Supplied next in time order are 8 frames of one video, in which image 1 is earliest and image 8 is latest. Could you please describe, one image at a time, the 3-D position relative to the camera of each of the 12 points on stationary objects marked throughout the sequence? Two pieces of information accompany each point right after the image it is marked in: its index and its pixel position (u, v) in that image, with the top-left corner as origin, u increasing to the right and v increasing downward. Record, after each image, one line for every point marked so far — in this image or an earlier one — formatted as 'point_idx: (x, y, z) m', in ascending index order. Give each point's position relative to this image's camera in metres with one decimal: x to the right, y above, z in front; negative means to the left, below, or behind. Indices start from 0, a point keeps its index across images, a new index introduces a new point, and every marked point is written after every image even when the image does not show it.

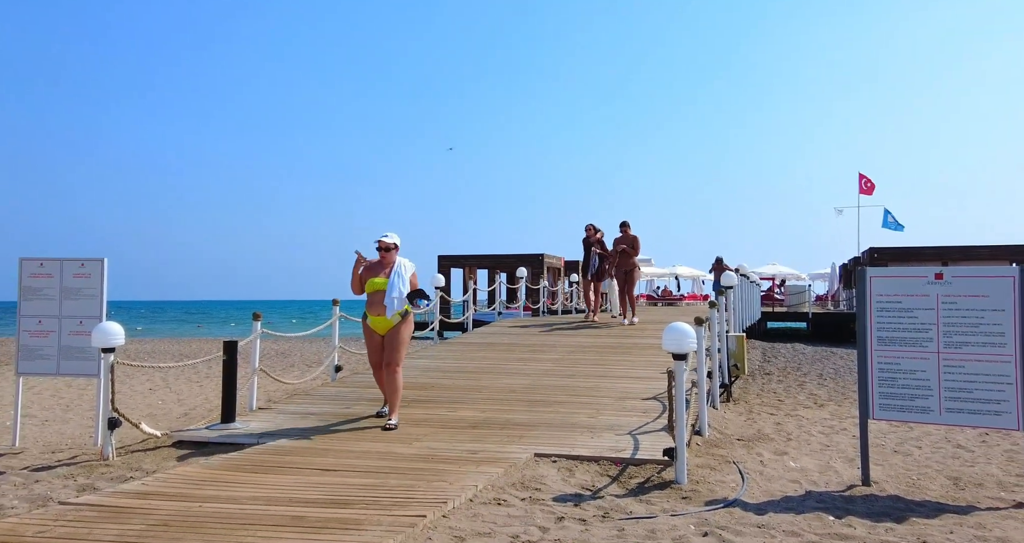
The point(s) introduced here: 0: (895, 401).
0: (+2.7, -0.9, +4.7) m
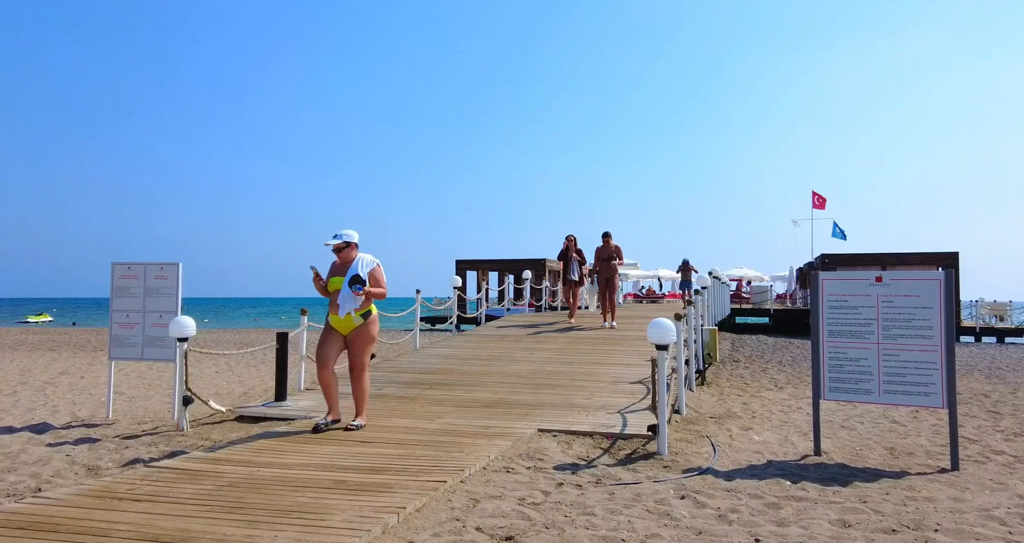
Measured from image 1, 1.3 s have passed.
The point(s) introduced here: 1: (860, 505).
0: (+2.8, -0.9, +5.5) m
1: (+2.6, -1.7, +4.9) m
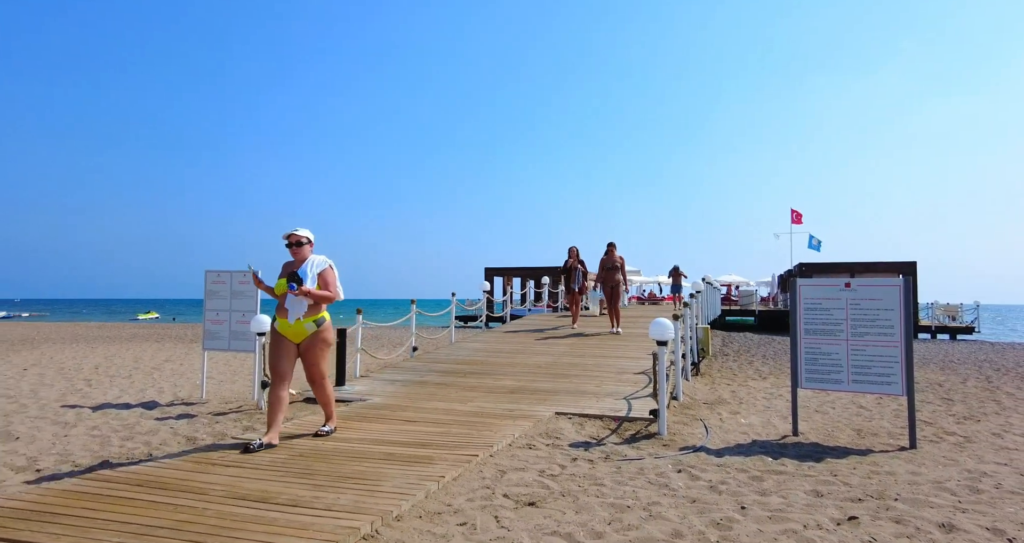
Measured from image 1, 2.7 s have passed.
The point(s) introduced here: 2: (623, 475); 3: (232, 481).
0: (+2.9, -1.0, +6.4) m
1: (+2.8, -1.8, +5.7) m
2: (+1.0, -1.7, +5.5) m
3: (-2.0, -1.5, +4.8) m
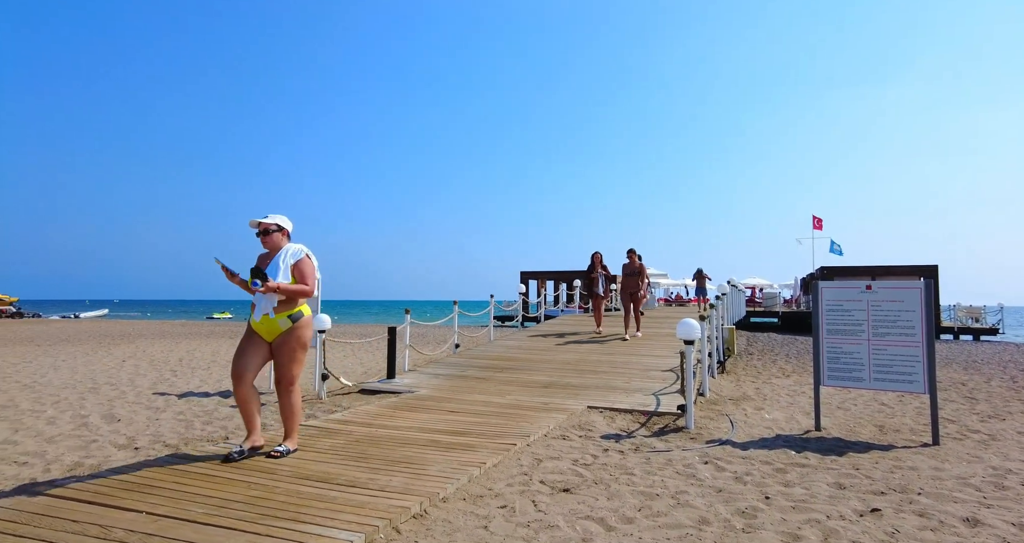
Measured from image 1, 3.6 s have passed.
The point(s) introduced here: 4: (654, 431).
0: (+3.3, -1.0, +6.6) m
1: (+3.1, -1.8, +6.0) m
2: (+1.3, -1.7, +5.9) m
3: (-1.7, -1.6, +5.4) m
4: (+1.4, -1.6, +6.5) m
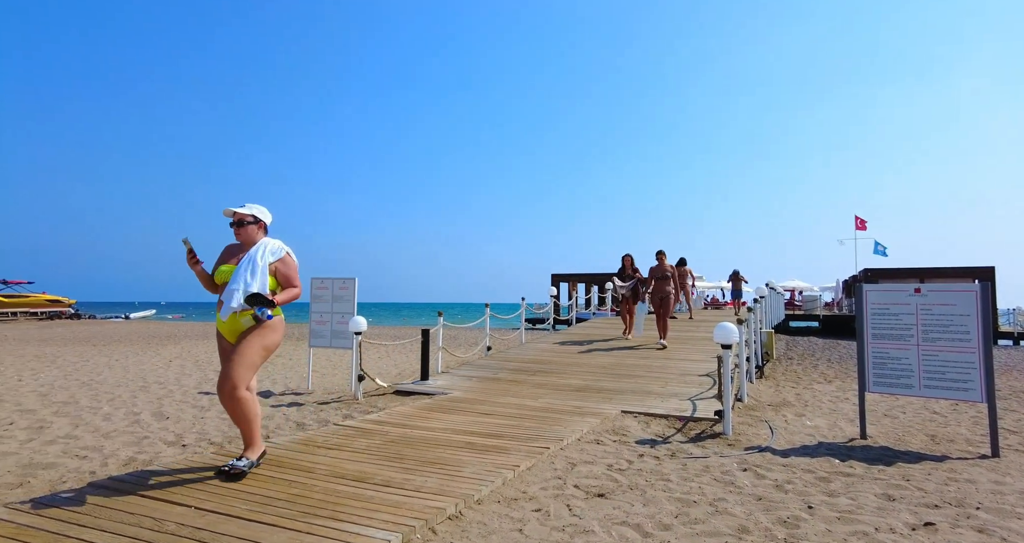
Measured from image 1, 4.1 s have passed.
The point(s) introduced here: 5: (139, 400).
0: (+3.6, -1.0, +6.4) m
1: (+3.4, -1.8, +5.7) m
2: (+1.6, -1.8, +5.8) m
3: (-1.5, -1.6, +5.5) m
4: (+1.7, -1.6, +6.4) m
5: (-4.2, -1.4, +7.4) m
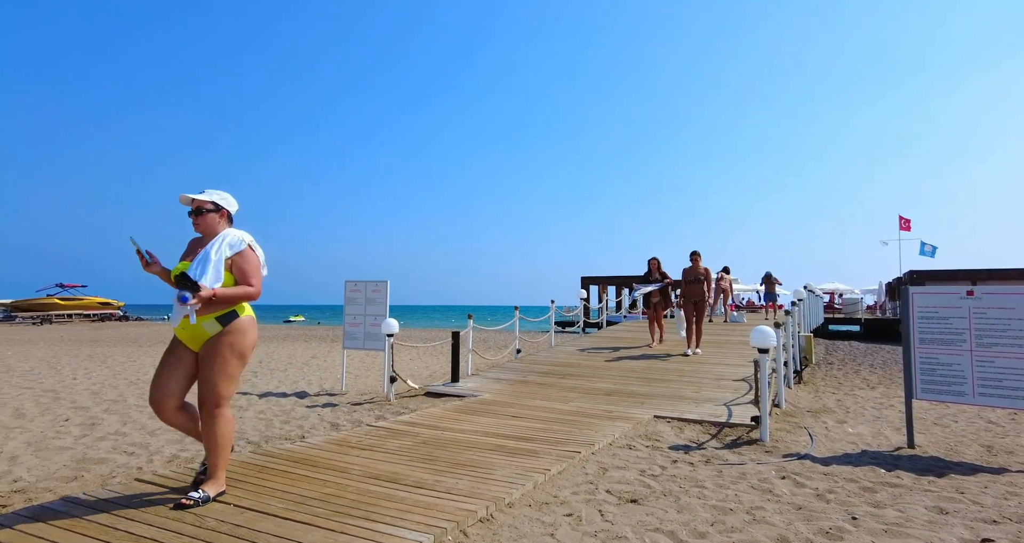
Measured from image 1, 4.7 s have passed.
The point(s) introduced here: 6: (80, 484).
0: (+3.9, -1.1, +6.1) m
1: (+3.7, -1.8, +5.5) m
2: (+1.8, -1.8, +5.7) m
3: (-1.2, -1.6, +5.6) m
4: (+2.0, -1.6, +6.2) m
5: (-3.8, -1.5, +7.7) m
6: (-3.5, -1.7, +5.2) m
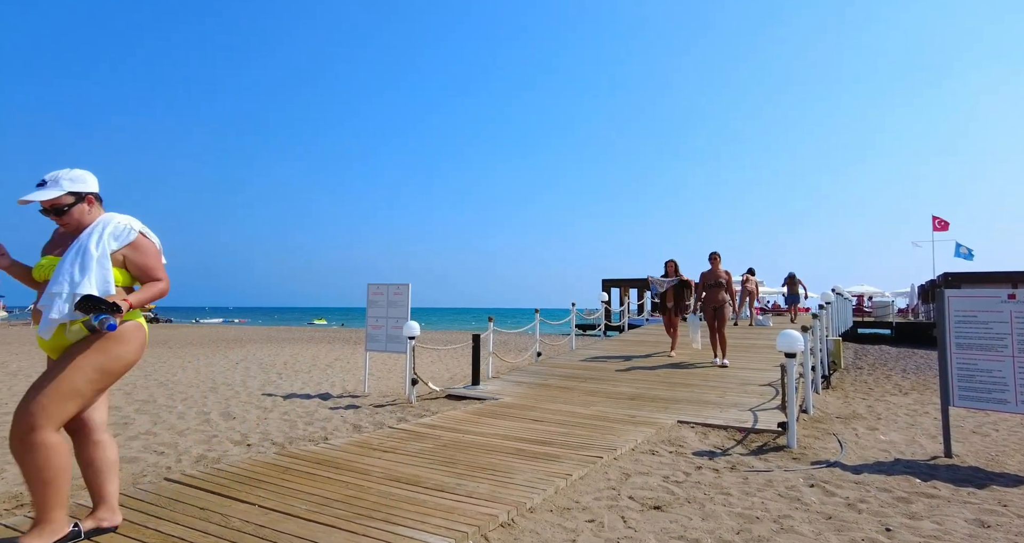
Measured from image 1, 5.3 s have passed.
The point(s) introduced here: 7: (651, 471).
0: (+4.1, -1.1, +5.9) m
1: (+3.8, -1.9, +5.2) m
2: (+2.0, -1.8, +5.5) m
3: (-1.1, -1.7, +5.7) m
4: (+2.2, -1.6, +6.1) m
5: (-3.6, -1.6, +7.8) m
6: (-3.3, -1.7, +5.4) m
7: (+1.2, -1.7, +5.8) m
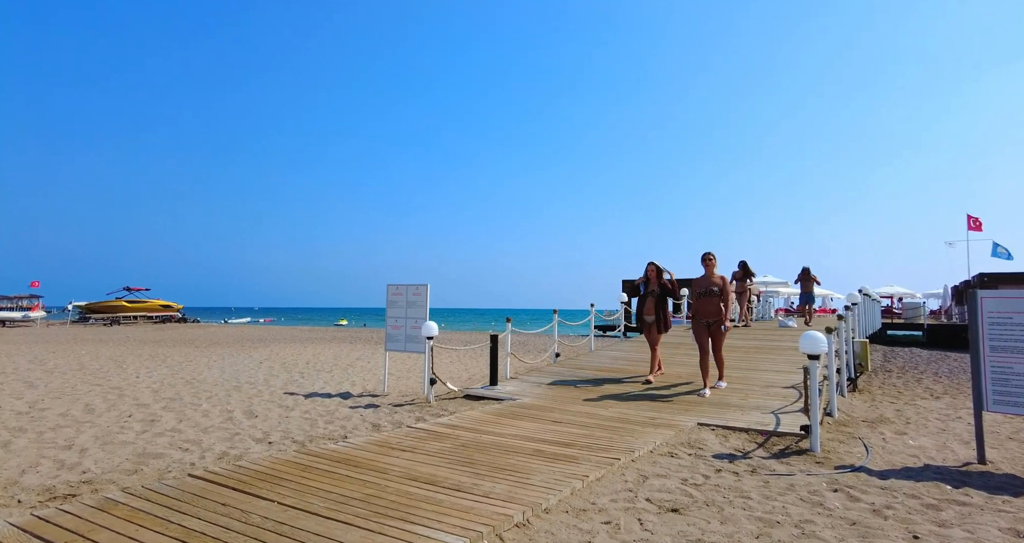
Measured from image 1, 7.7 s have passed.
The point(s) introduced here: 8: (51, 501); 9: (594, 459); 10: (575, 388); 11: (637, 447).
0: (+4.3, -1.1, +5.7) m
1: (+3.9, -1.9, +5.1) m
2: (+2.1, -1.8, +5.4) m
3: (-0.9, -1.7, +5.7) m
4: (+2.4, -1.7, +6.0) m
5: (-3.3, -1.6, +8.0) m
6: (-3.2, -1.7, +5.6) m
7: (+1.4, -1.7, +5.7) m
8: (-3.5, -1.7, +4.9) m
9: (+0.7, -1.7, +5.8) m
10: (+0.8, -1.4, +7.7) m
11: (+1.2, -1.6, +6.0) m
